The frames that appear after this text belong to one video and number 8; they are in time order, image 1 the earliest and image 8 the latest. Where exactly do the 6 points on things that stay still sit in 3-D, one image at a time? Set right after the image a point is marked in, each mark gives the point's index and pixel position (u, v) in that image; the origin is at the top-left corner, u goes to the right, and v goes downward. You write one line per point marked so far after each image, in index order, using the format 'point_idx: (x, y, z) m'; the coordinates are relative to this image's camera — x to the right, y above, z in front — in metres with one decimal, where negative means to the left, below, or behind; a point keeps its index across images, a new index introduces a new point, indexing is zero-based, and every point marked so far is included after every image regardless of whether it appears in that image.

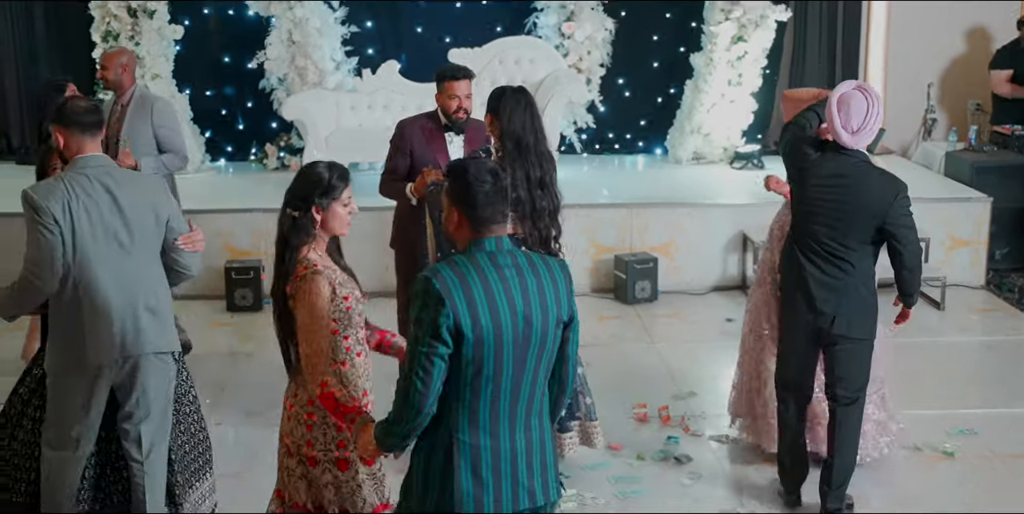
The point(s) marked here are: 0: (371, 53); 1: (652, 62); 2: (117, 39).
0: (-0.7, +1.0, +5.6) m
1: (+0.7, +1.0, +5.6) m
2: (-1.8, +1.0, +5.2) m
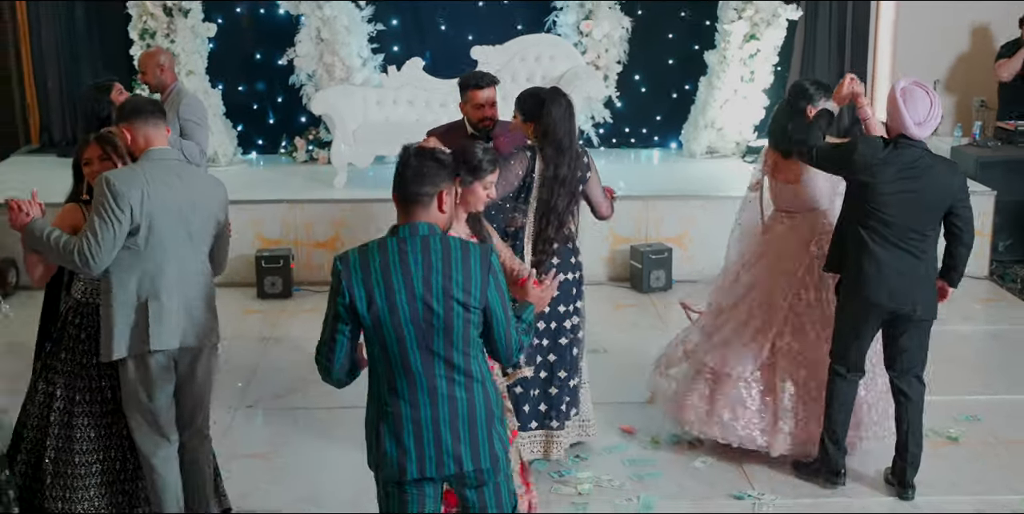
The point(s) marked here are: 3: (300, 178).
0: (-0.6, +1.1, +5.8) m
1: (+0.8, +1.0, +5.8) m
2: (-1.7, +1.1, +5.4) m
3: (-1.0, +0.4, +5.4) m
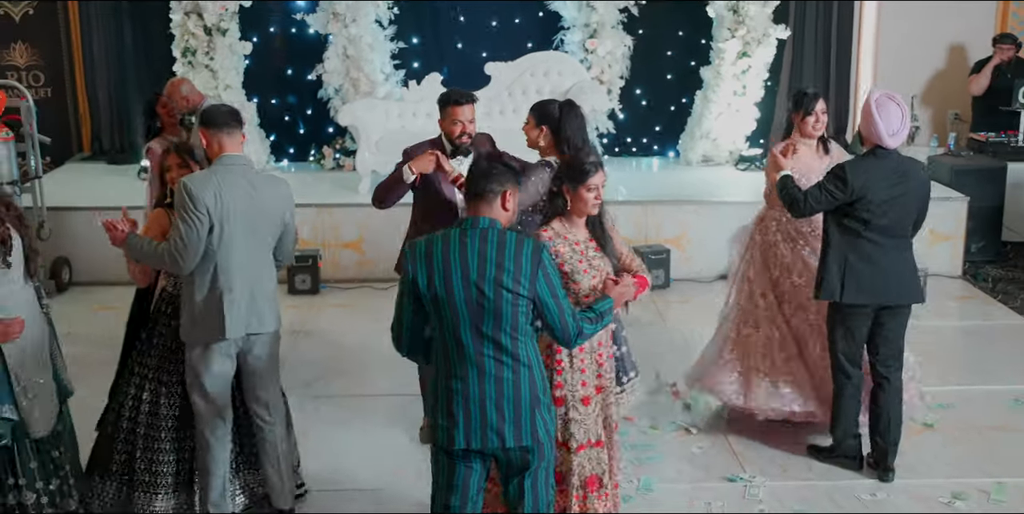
0: (-0.5, +1.1, +6.3) m
1: (+0.8, +1.0, +6.3) m
2: (-1.6, +1.1, +5.9) m
3: (-1.0, +0.4, +5.9) m
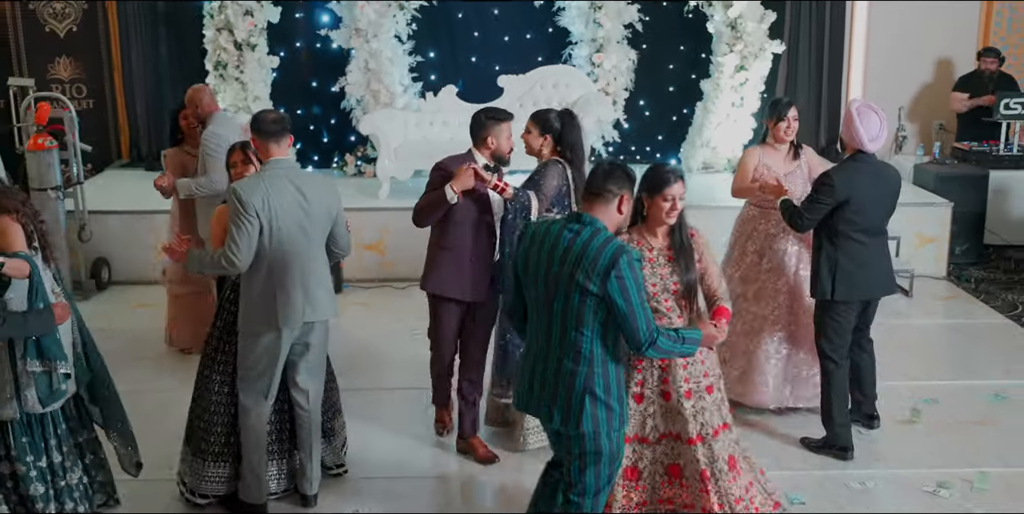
0: (-0.5, +1.0, +6.7) m
1: (+0.9, +1.0, +6.6) m
2: (-1.6, +1.1, +6.3) m
3: (-0.9, +0.4, +6.3) m
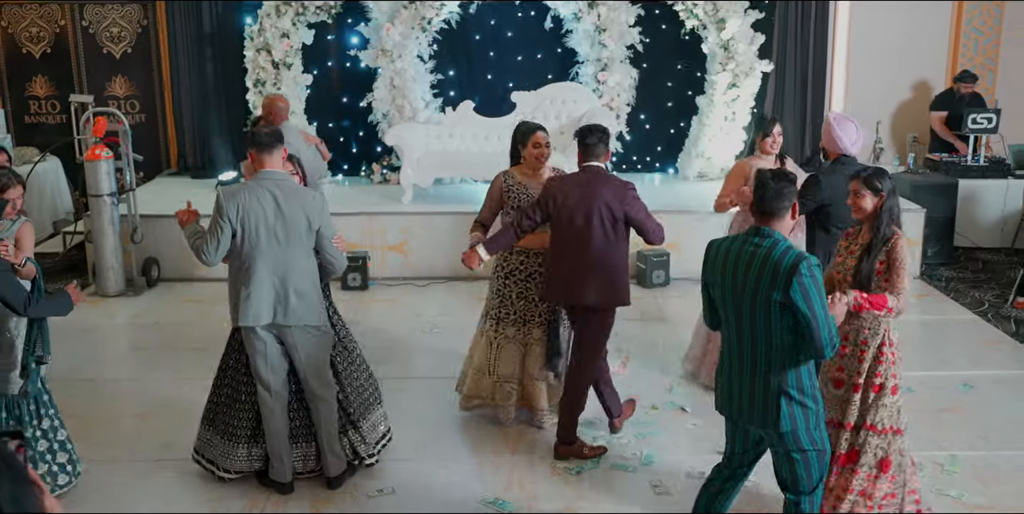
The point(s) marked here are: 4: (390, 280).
0: (-0.4, +1.0, +7.3) m
1: (+1.0, +1.0, +7.2) m
2: (-1.5, +1.1, +7.0) m
3: (-0.8, +0.4, +6.9) m
4: (-0.7, -0.1, +6.6) m
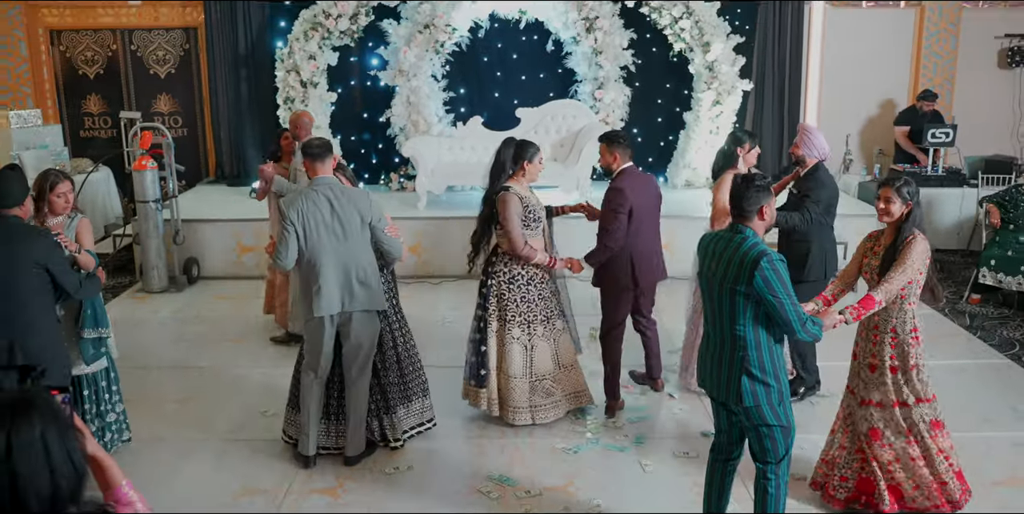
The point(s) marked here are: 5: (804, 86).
0: (-0.3, +1.0, +8.1) m
1: (+1.0, +1.0, +8.0) m
2: (-1.5, +1.1, +7.7) m
3: (-0.8, +0.4, +7.7) m
4: (-0.7, -0.1, +7.3) m
5: (+2.0, +1.2, +7.9) m
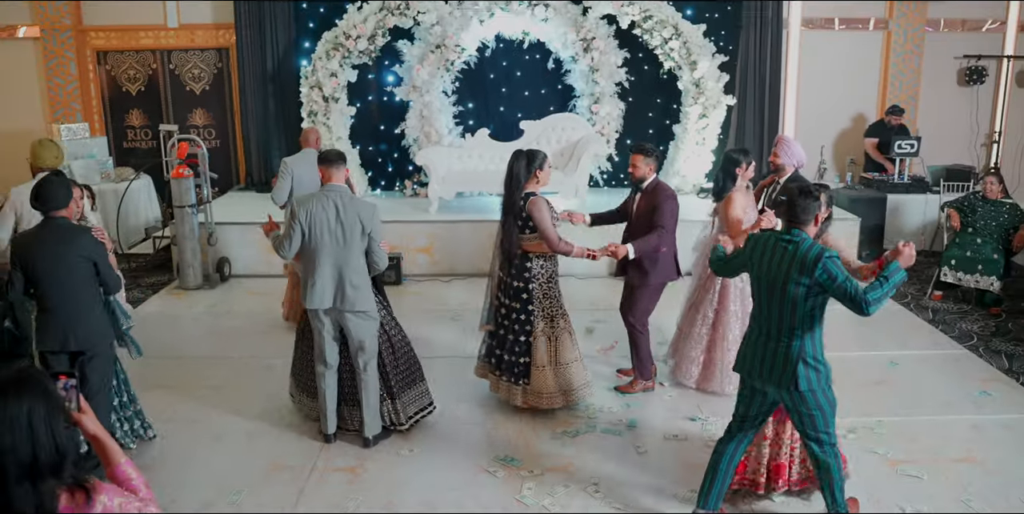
0: (-0.3, +1.0, +8.8) m
1: (+1.1, +1.0, +8.7) m
2: (-1.5, +1.1, +8.4) m
3: (-0.8, +0.4, +8.4) m
4: (-0.7, -0.1, +8.1) m
5: (+2.0, +1.2, +8.6) m
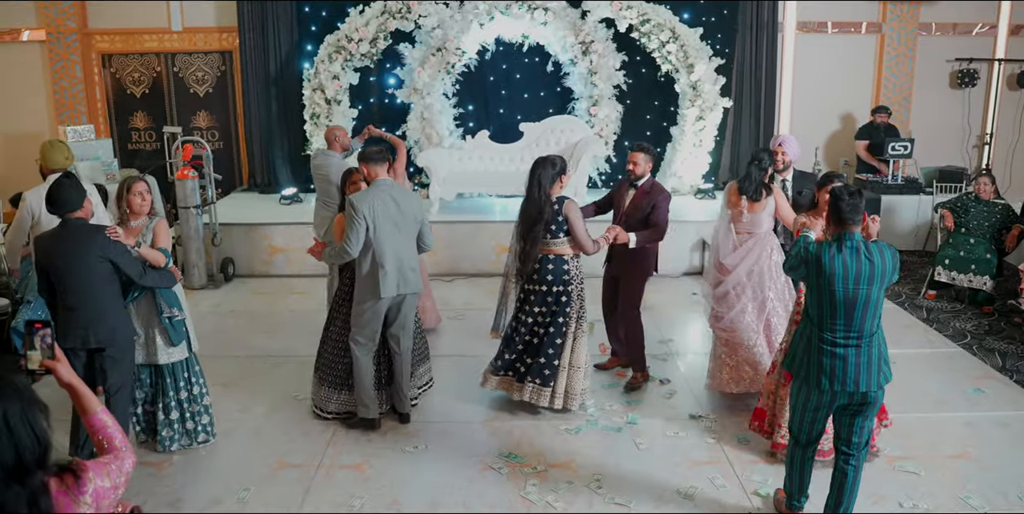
0: (-0.3, +1.0, +8.9) m
1: (+1.0, +1.0, +8.8) m
2: (-1.5, +1.0, +8.6) m
3: (-0.8, +0.4, +8.5) m
4: (-0.6, -0.1, +8.2) m
5: (+2.0, +1.2, +8.7) m
